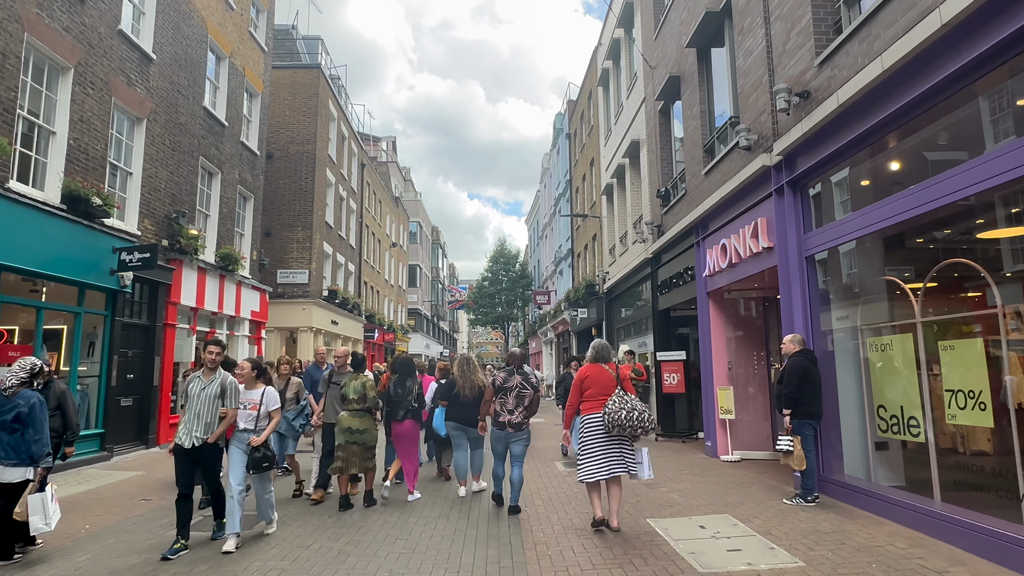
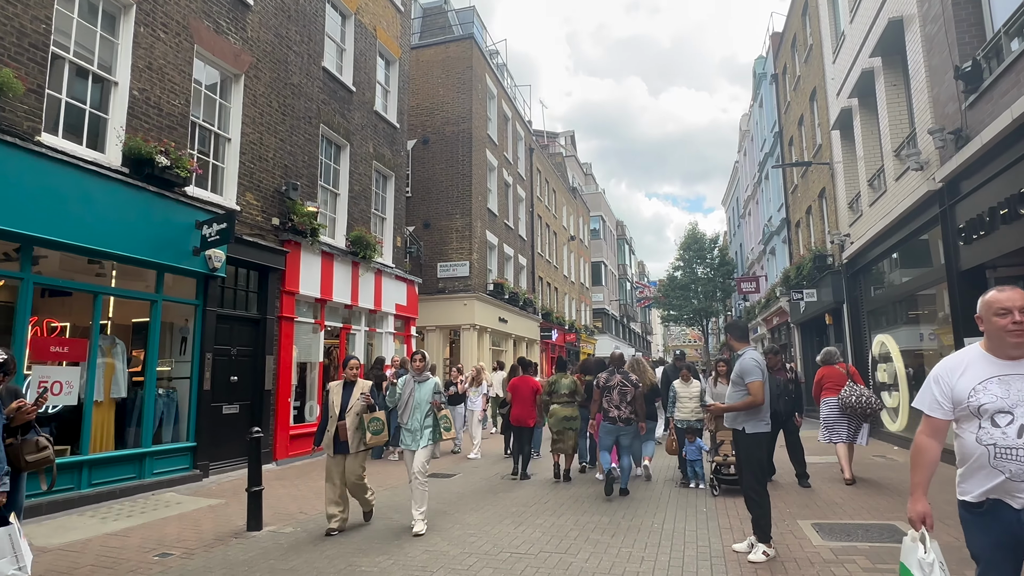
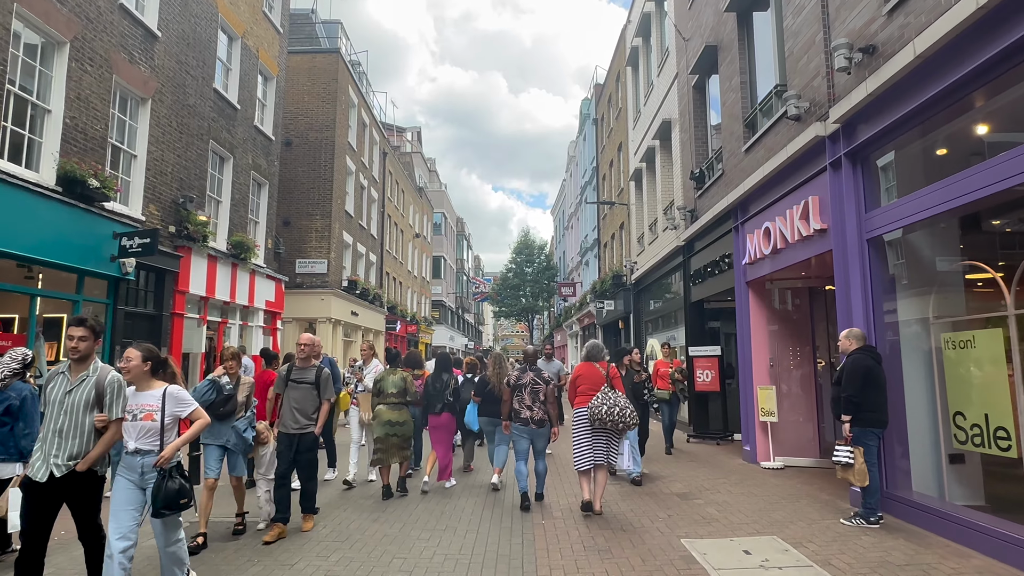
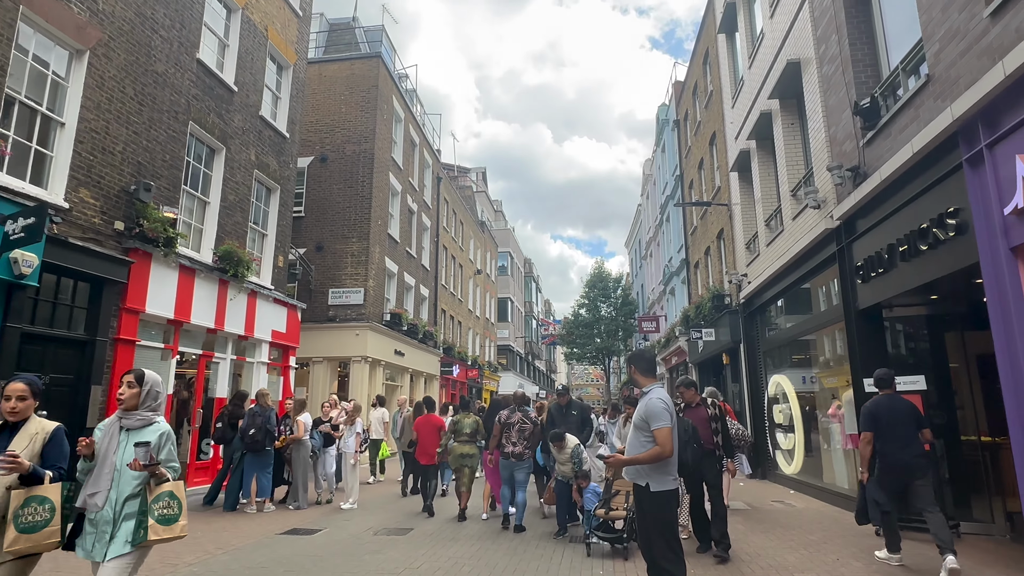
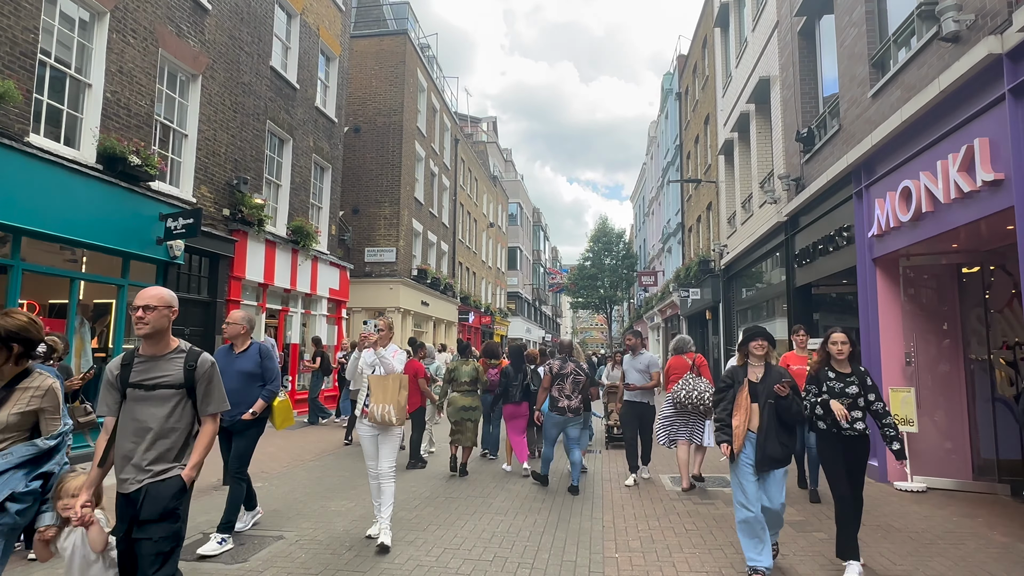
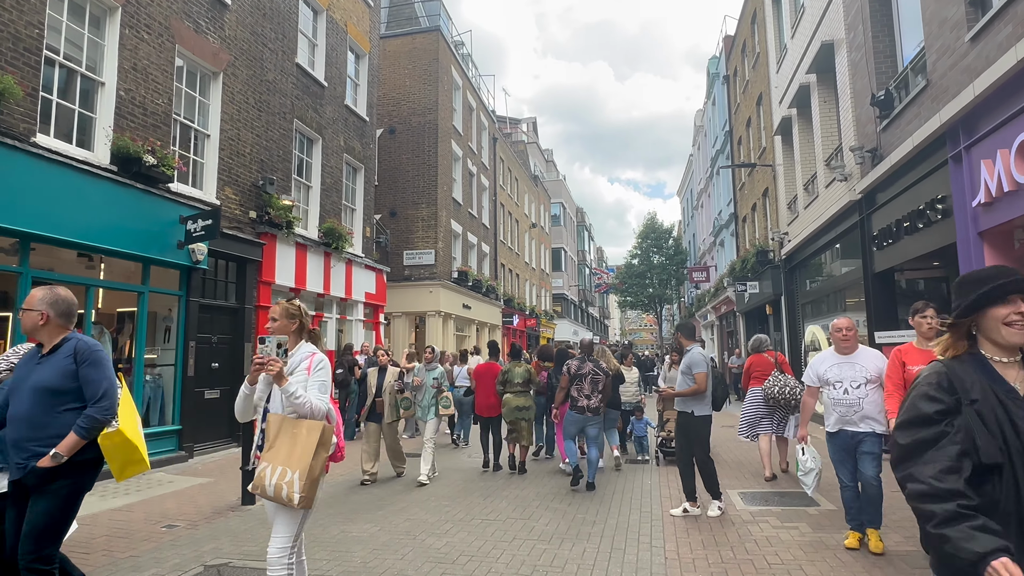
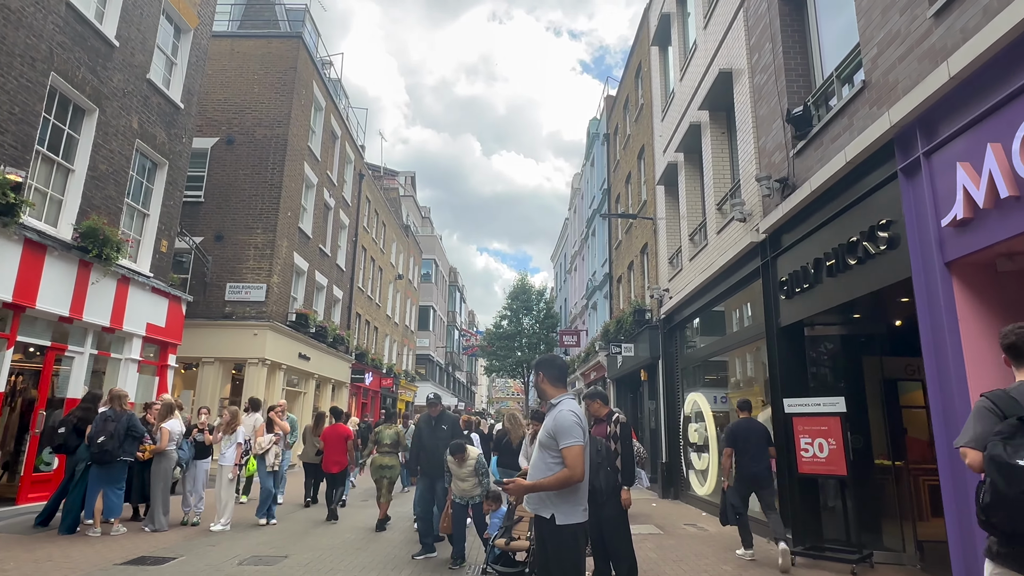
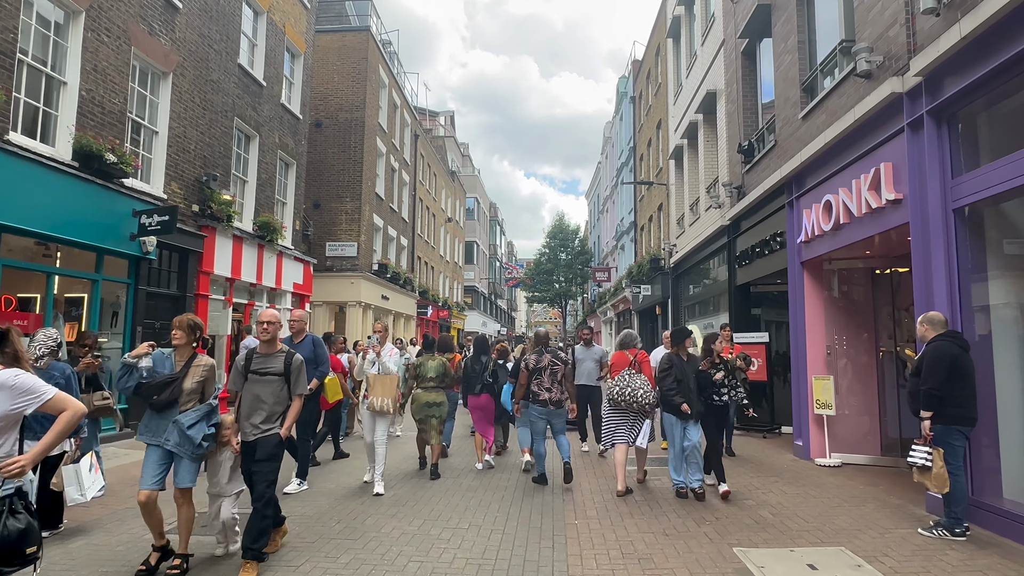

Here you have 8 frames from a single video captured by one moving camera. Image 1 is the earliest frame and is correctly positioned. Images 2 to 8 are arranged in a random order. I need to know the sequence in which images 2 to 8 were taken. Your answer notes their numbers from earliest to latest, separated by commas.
3, 8, 5, 6, 2, 4, 7
